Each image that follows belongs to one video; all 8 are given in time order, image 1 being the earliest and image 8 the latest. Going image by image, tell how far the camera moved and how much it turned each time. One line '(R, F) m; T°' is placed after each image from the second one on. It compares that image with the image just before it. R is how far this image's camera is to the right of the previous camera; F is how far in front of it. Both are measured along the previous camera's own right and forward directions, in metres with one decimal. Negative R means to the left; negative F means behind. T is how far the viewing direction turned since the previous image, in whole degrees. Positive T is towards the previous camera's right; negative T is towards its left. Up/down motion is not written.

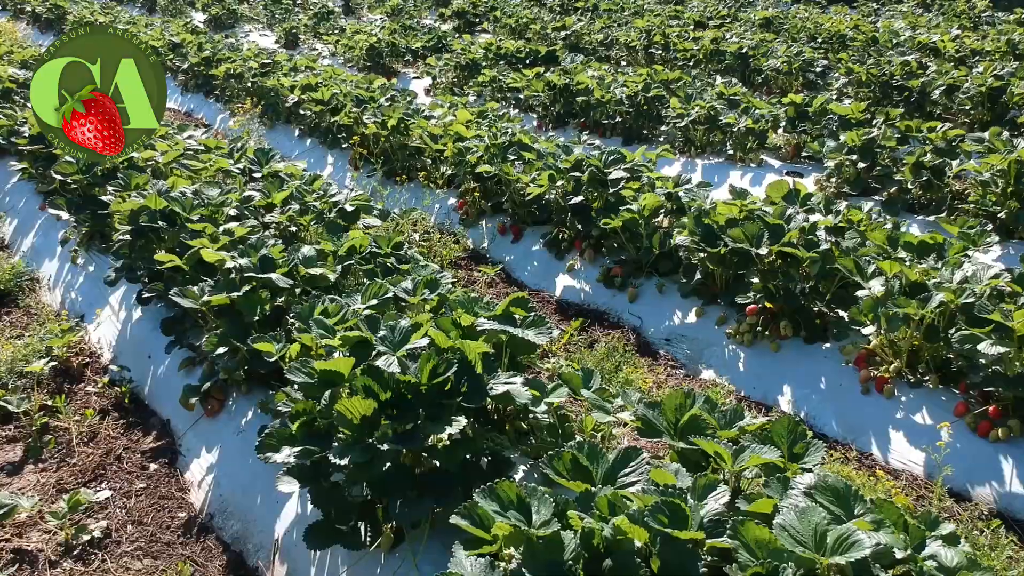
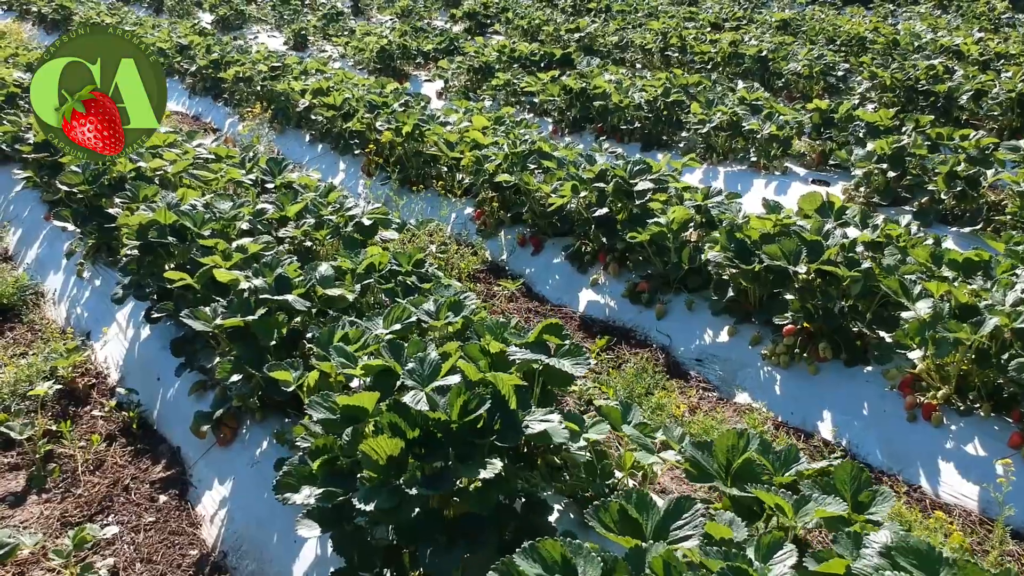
(-0.1, +0.2) m; 0°
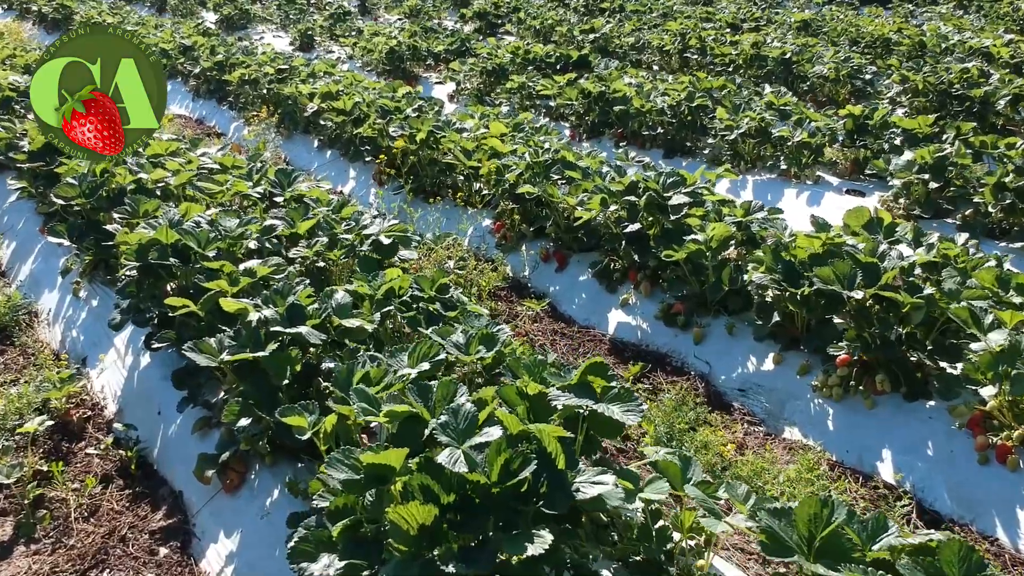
(-0.1, +0.3) m; 0°
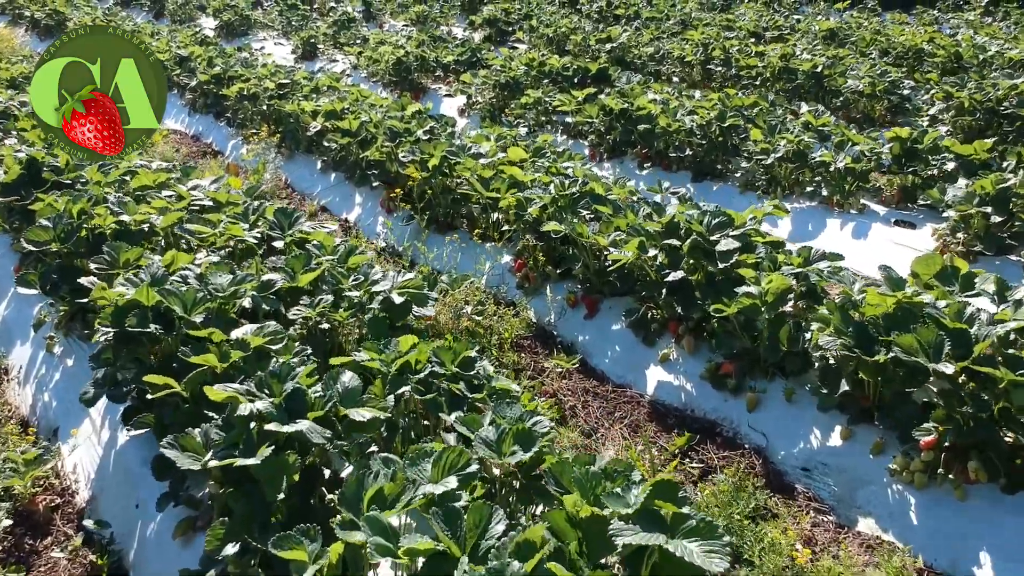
(-0.1, +0.5) m; 0°
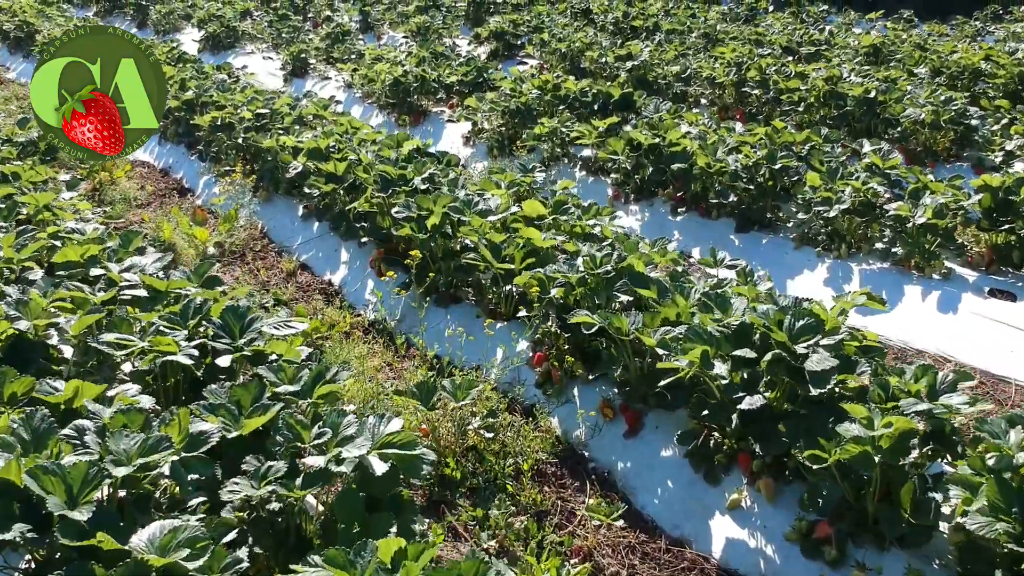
(-0.1, +1.1) m; 0°
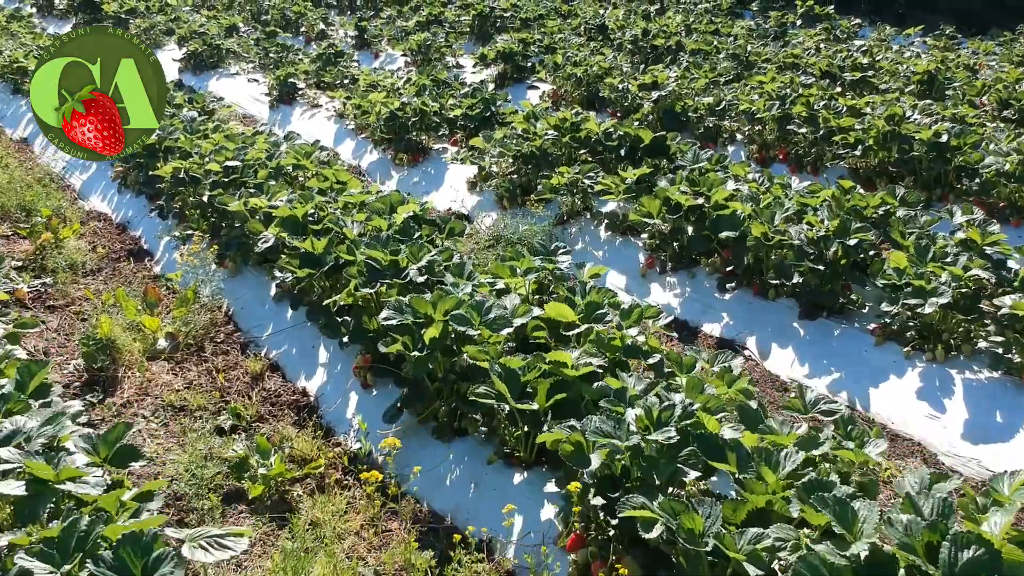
(-0.1, +1.1) m; 0°
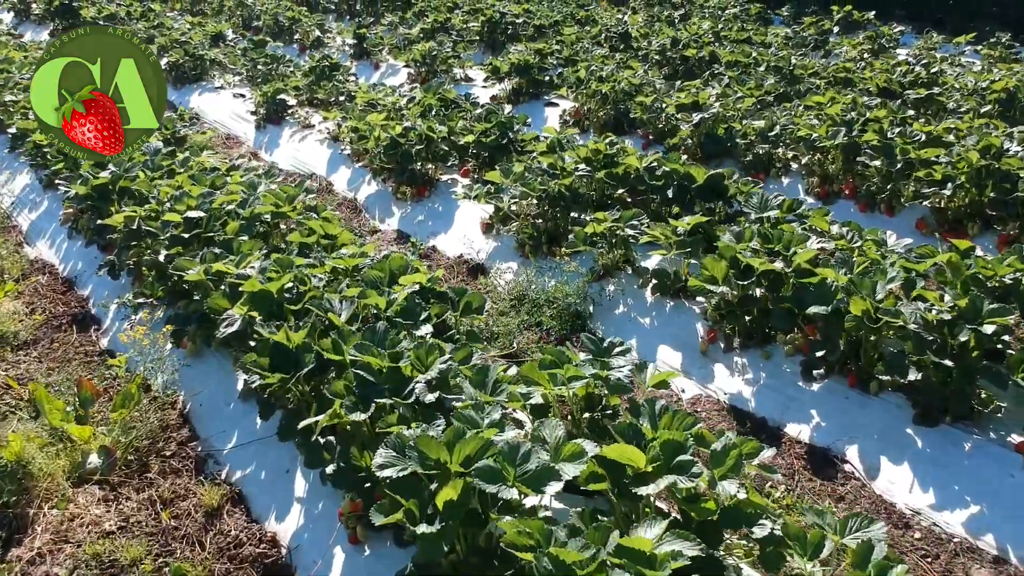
(-0.1, +1.2) m; 0°
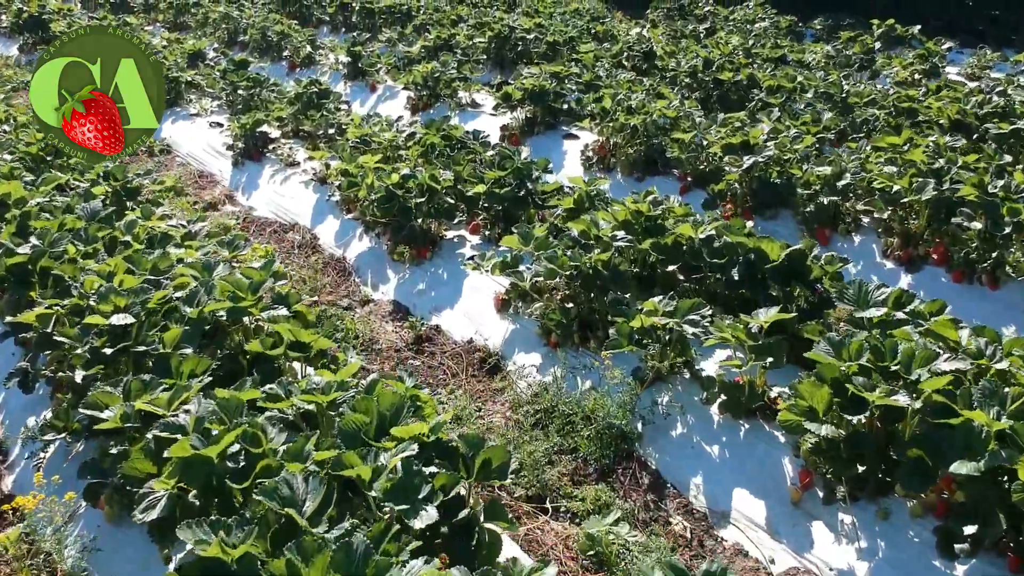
(-0.1, +1.2) m; 0°
